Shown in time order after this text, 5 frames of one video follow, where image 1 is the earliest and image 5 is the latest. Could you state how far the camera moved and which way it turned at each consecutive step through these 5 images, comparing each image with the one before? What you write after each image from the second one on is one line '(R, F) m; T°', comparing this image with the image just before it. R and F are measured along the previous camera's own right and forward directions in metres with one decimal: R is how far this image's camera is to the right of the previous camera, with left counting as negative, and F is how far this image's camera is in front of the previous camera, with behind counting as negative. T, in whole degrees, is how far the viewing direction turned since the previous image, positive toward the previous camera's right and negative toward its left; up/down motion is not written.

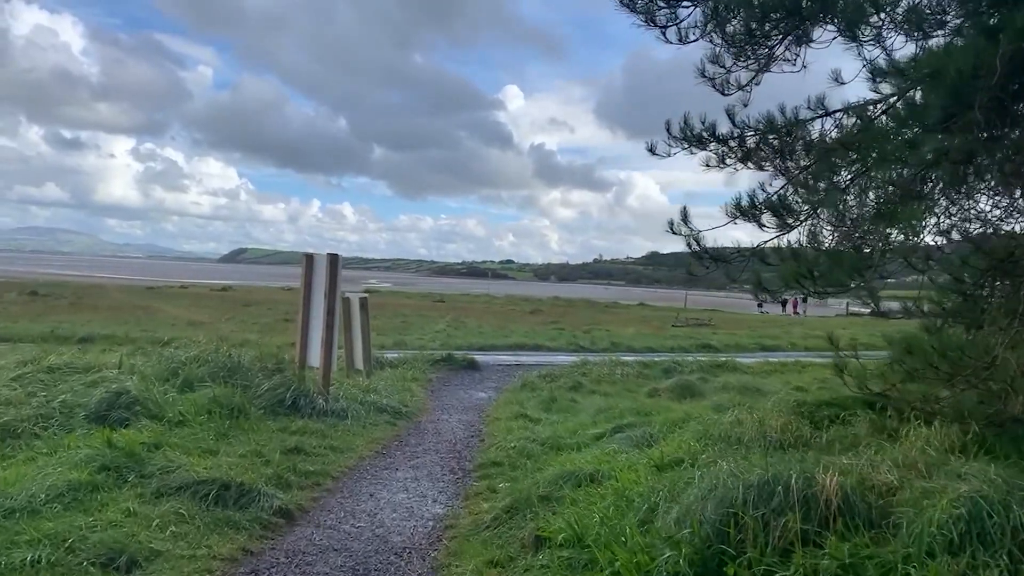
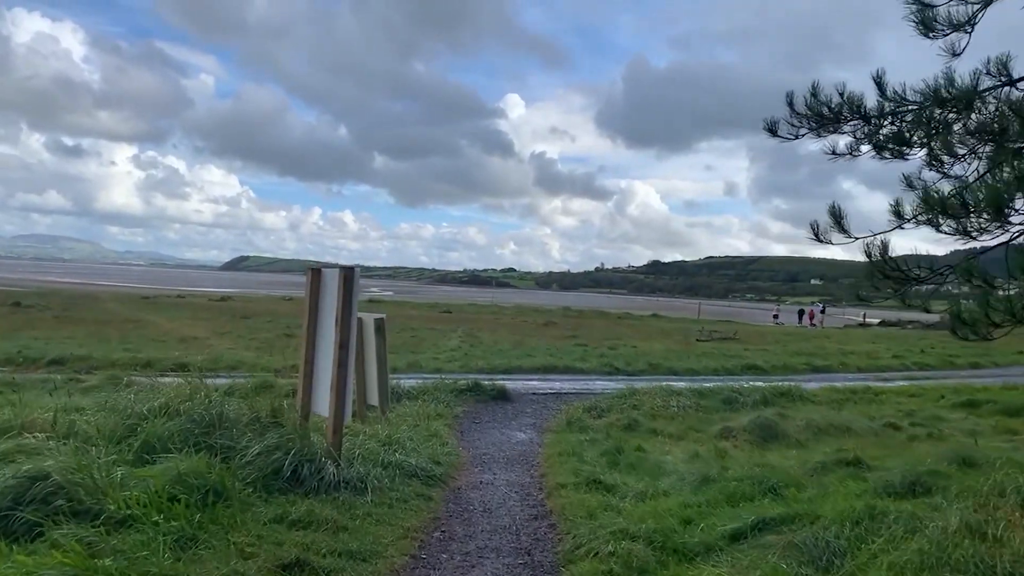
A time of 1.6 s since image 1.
(-0.7, +2.5) m; 0°
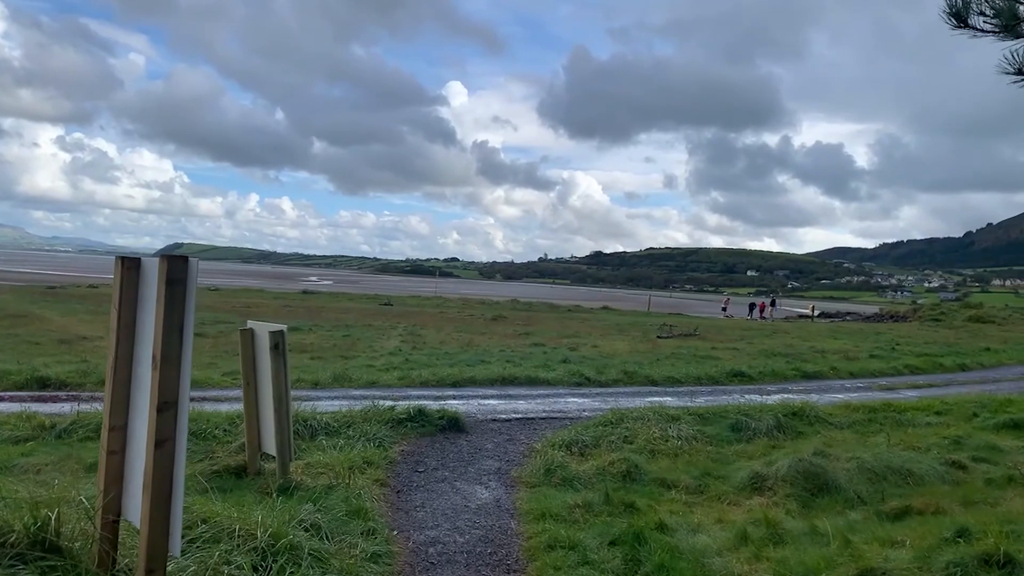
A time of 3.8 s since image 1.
(-0.2, +3.6) m; +4°
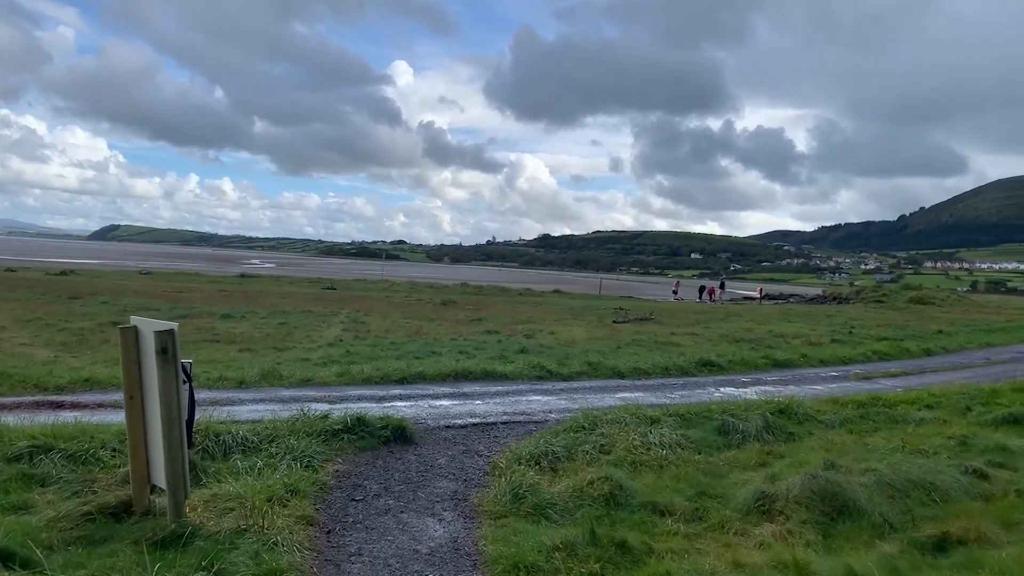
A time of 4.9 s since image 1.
(-0.1, +1.8) m; +4°
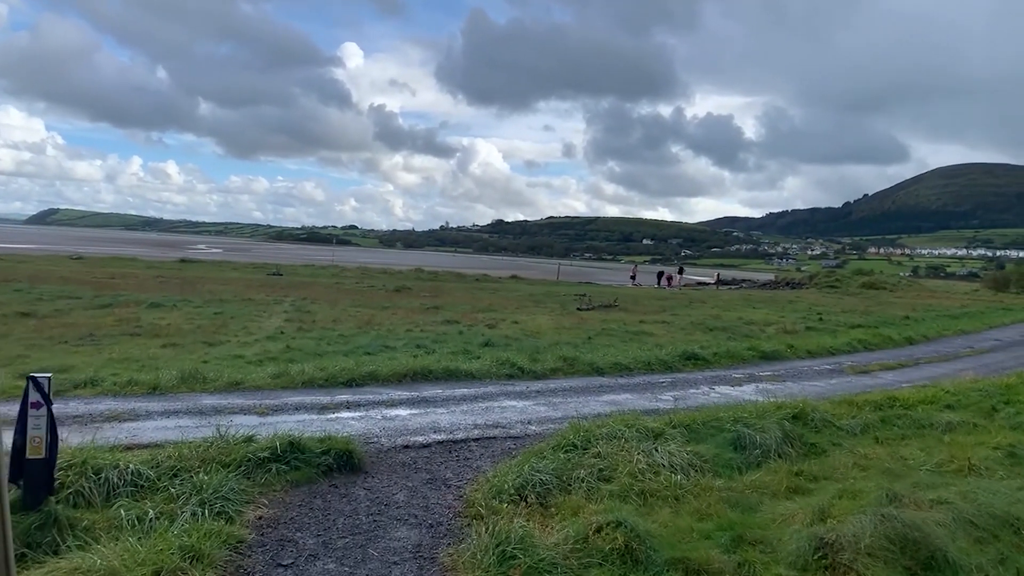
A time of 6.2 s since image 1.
(-0.2, +2.1) m; +3°
